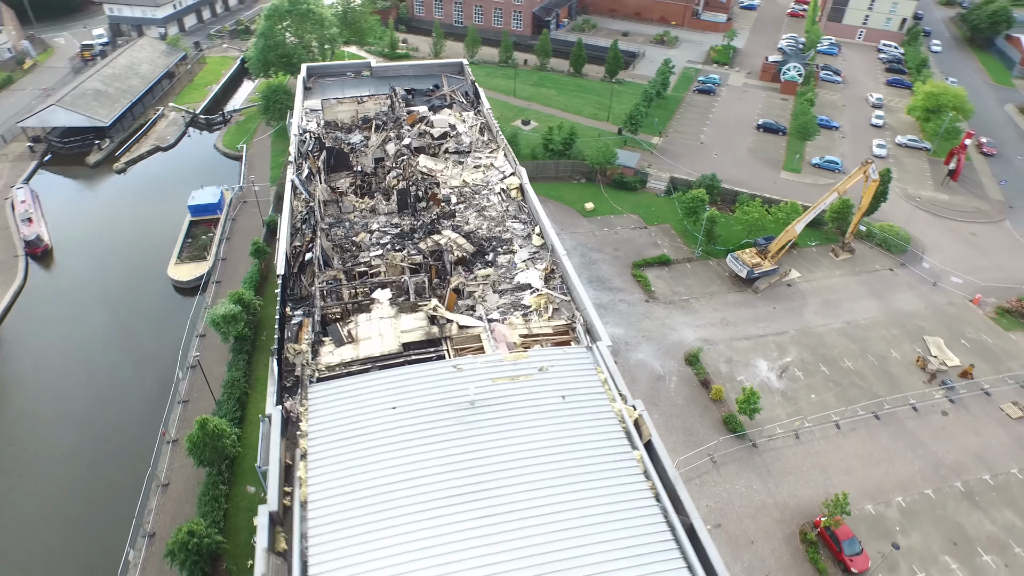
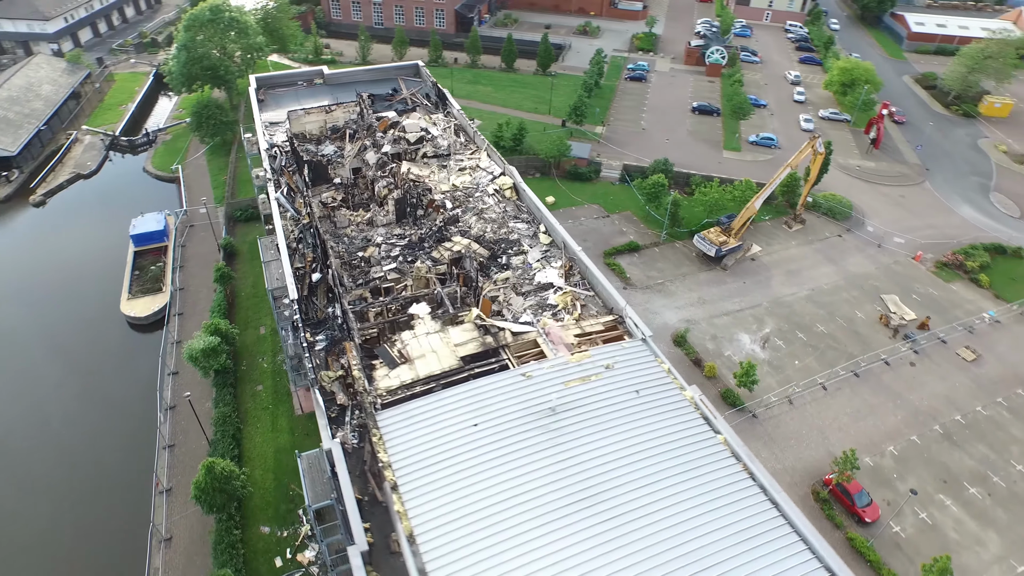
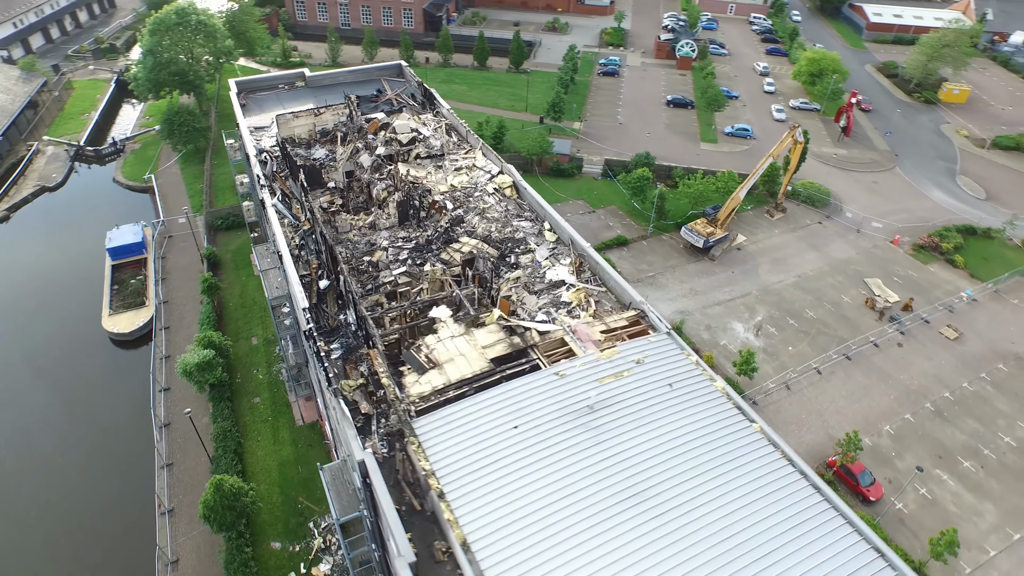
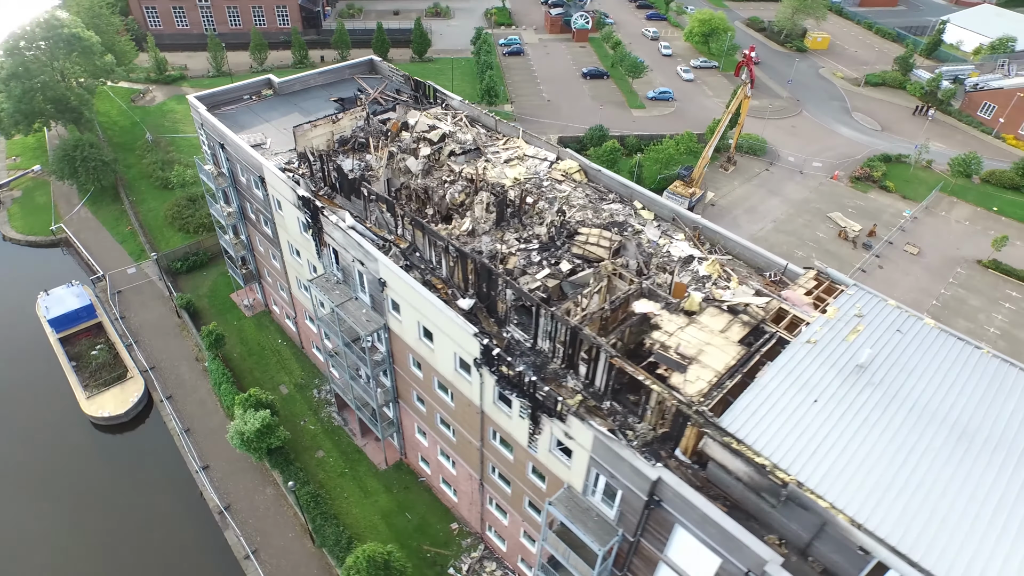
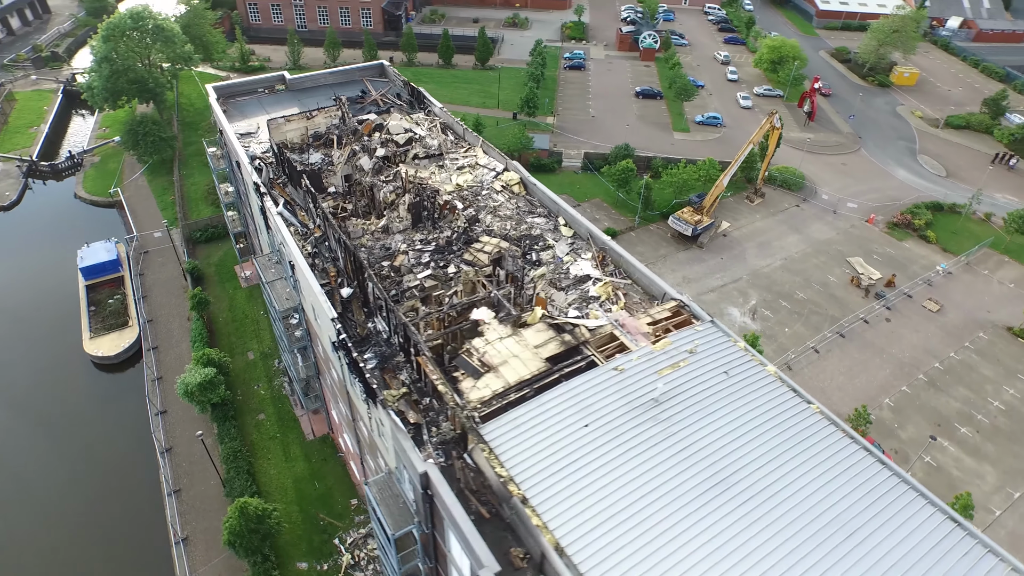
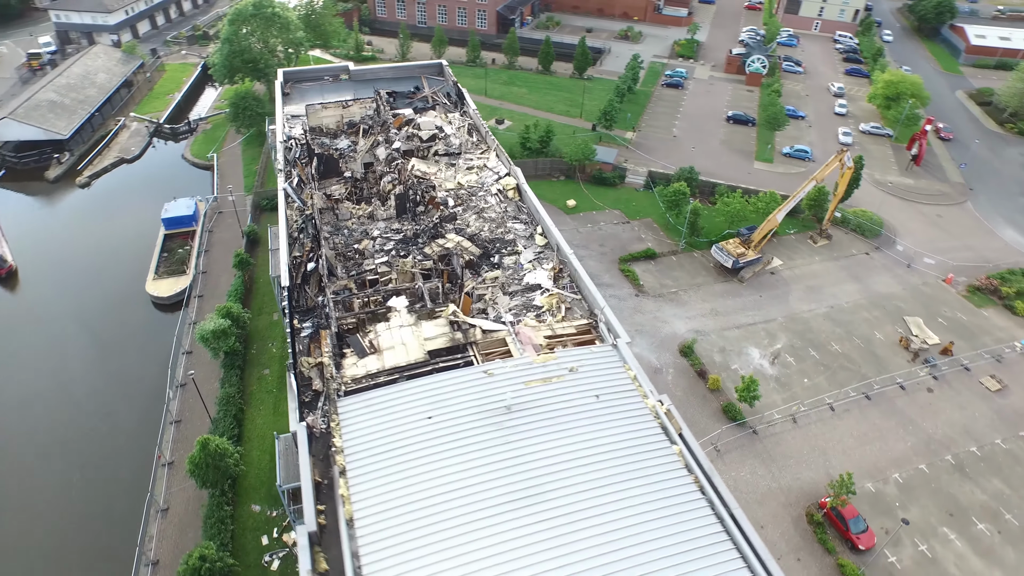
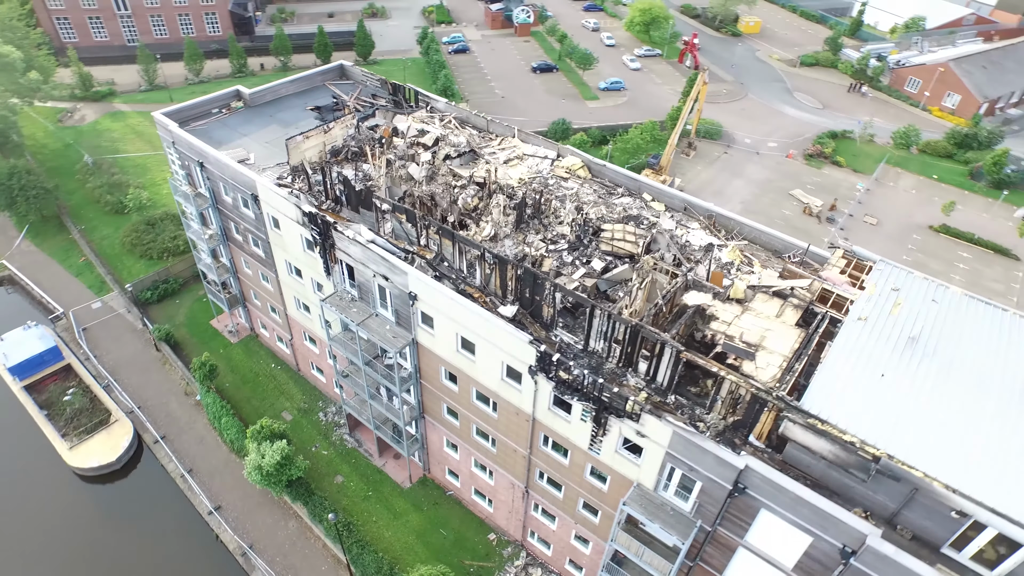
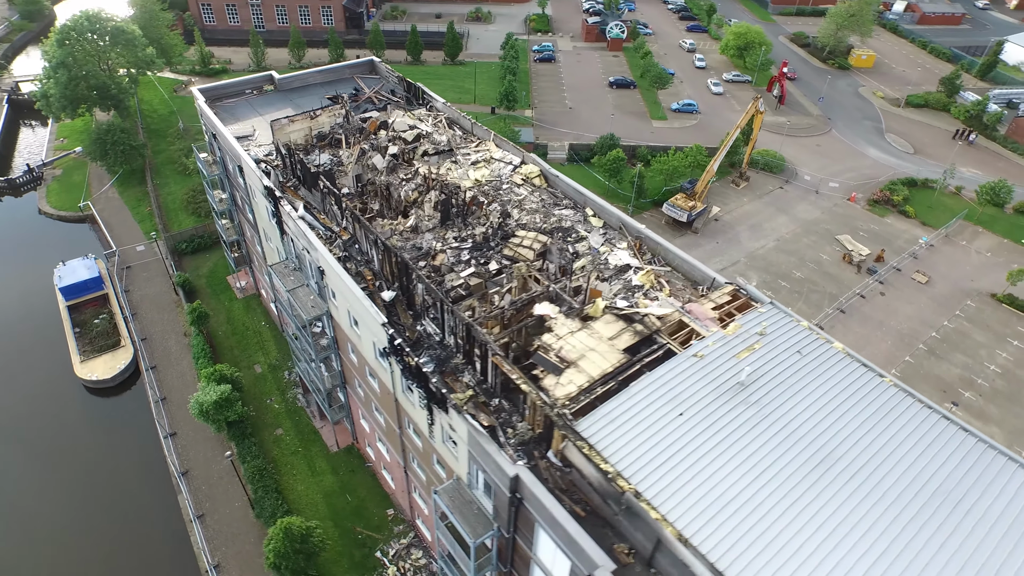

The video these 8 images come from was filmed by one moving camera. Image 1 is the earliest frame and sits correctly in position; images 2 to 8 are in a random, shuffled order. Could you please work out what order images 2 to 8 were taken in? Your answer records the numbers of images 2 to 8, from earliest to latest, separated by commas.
6, 2, 3, 5, 8, 4, 7
